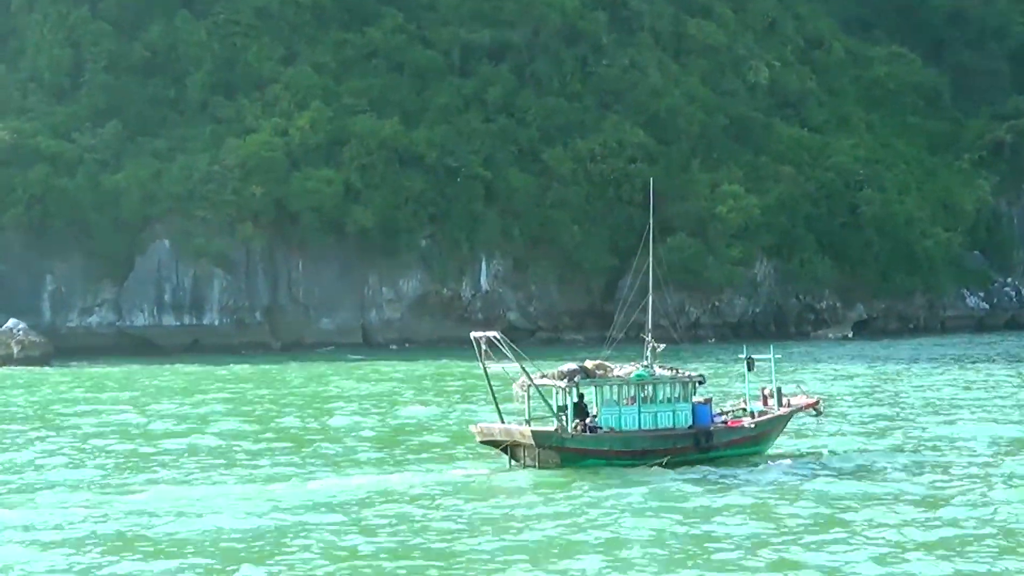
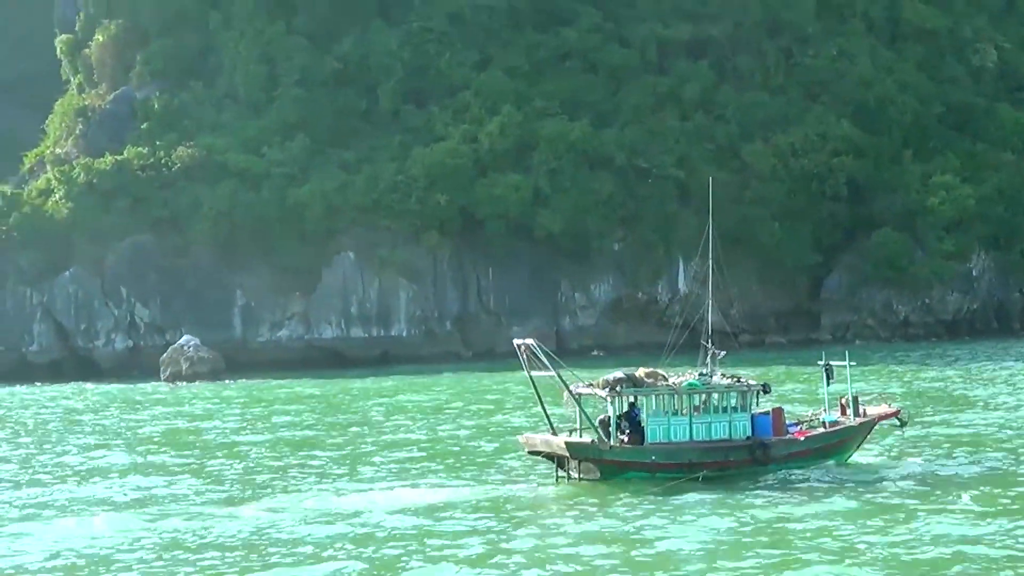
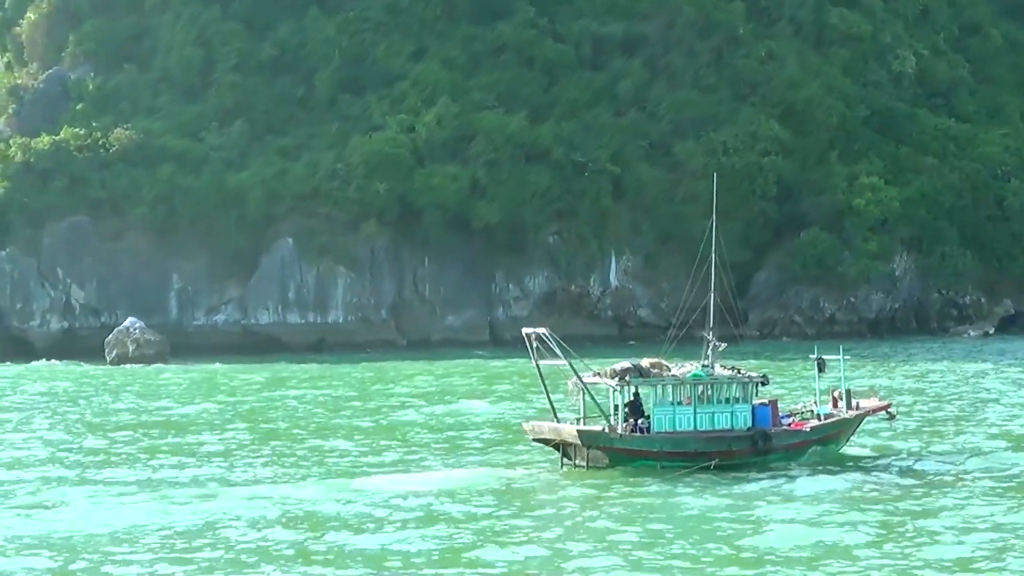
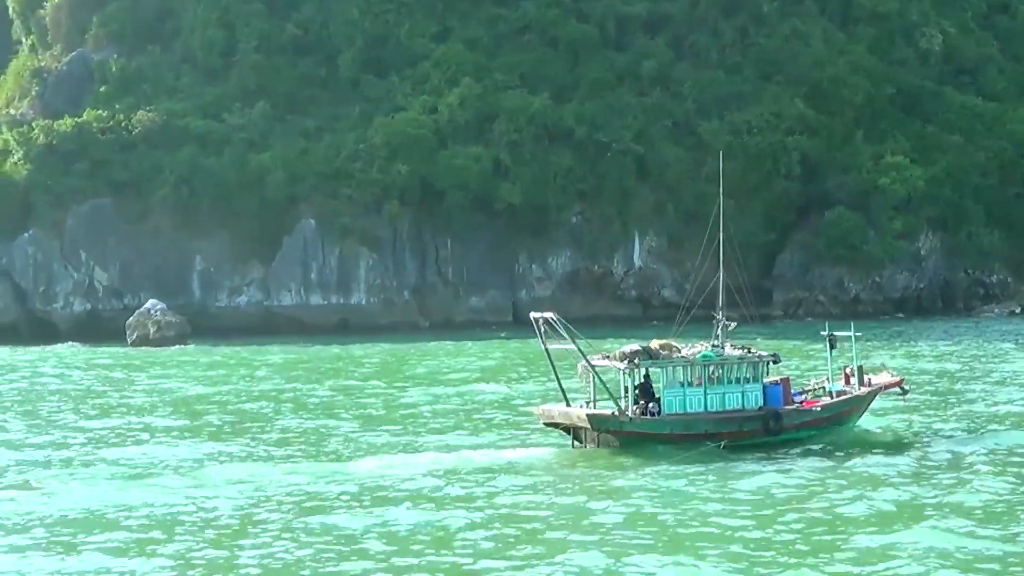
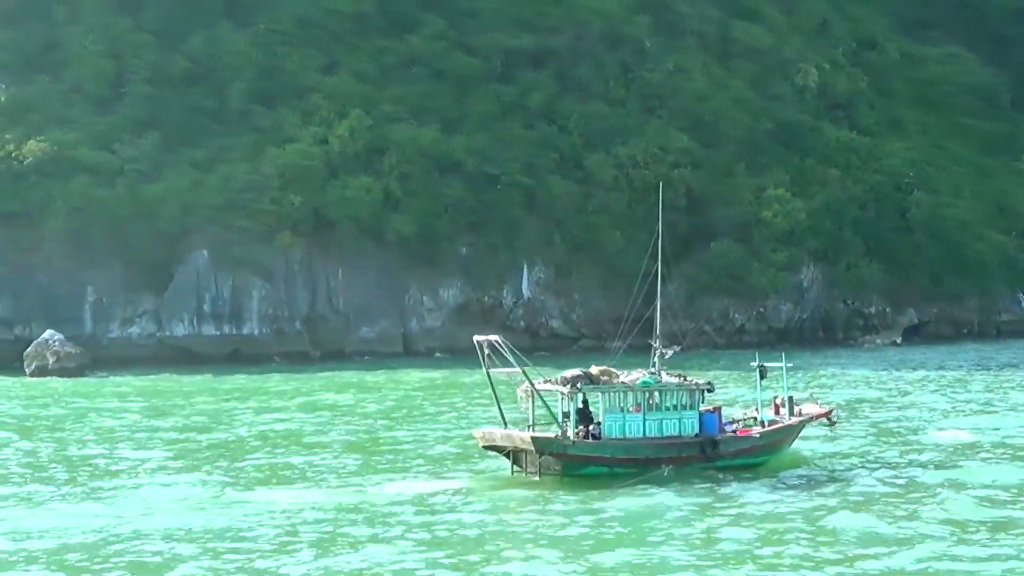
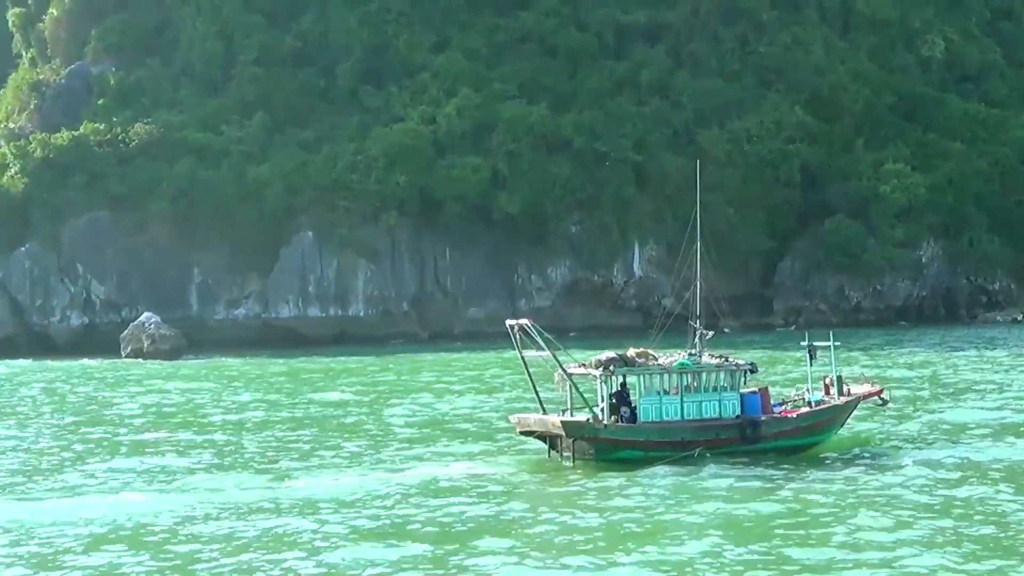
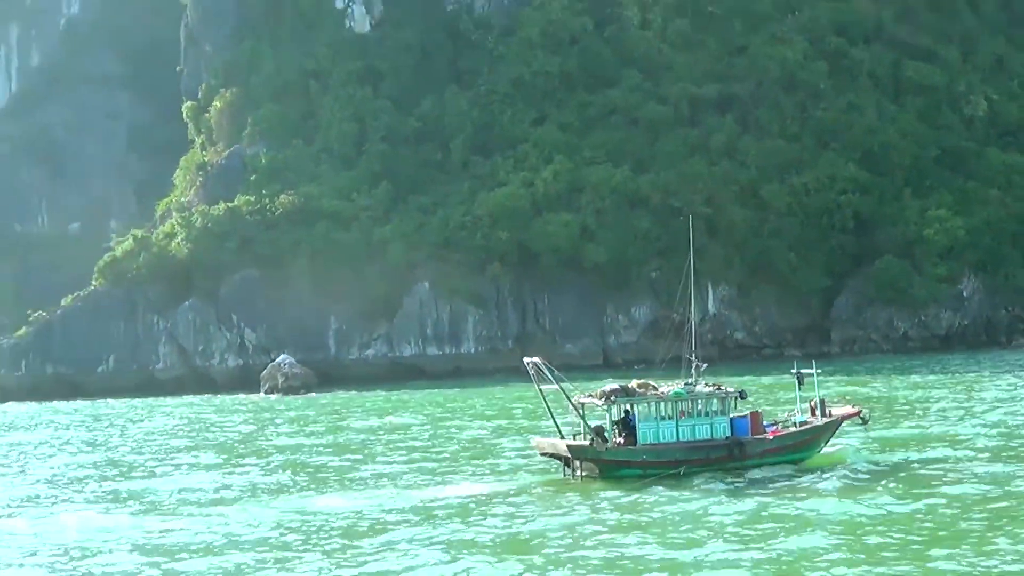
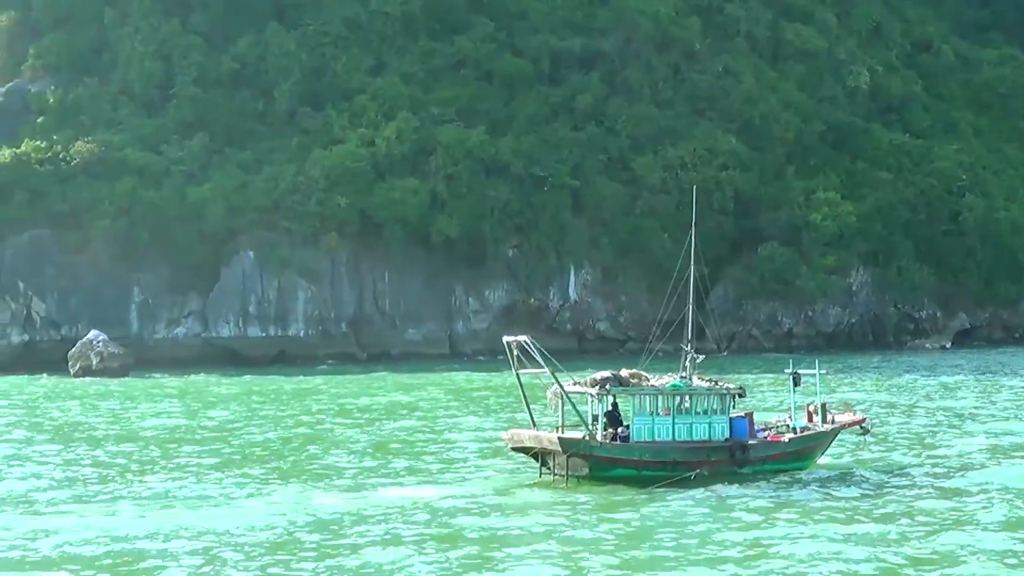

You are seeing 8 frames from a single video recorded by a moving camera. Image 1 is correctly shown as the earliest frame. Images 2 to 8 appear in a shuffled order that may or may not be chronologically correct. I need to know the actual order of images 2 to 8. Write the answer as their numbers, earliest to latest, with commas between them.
5, 8, 3, 4, 6, 2, 7
